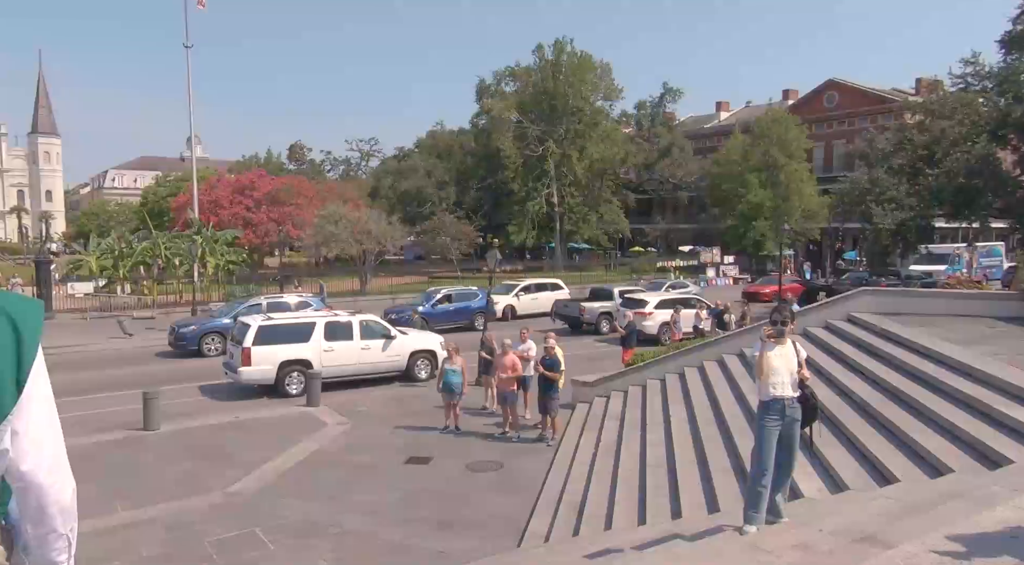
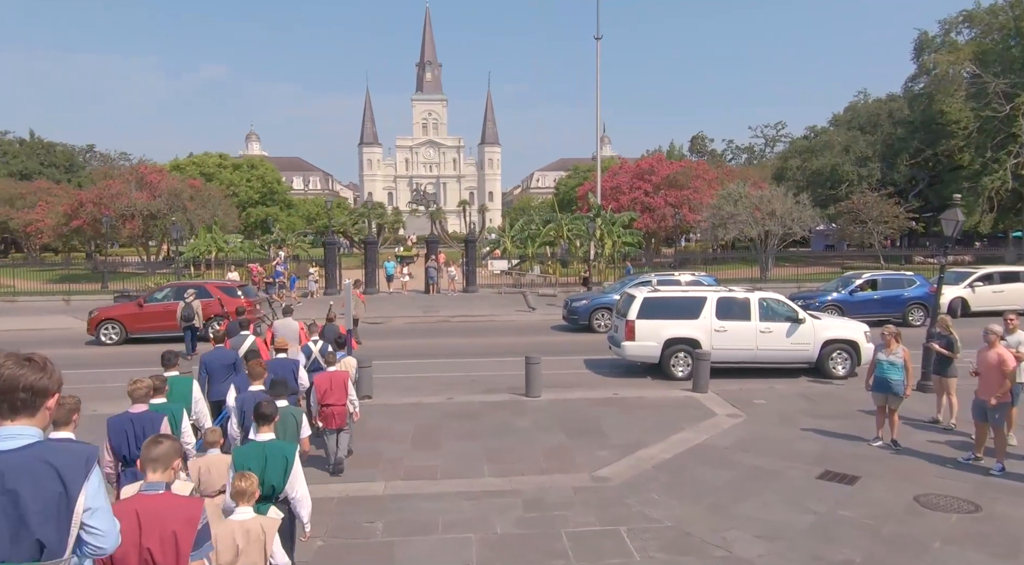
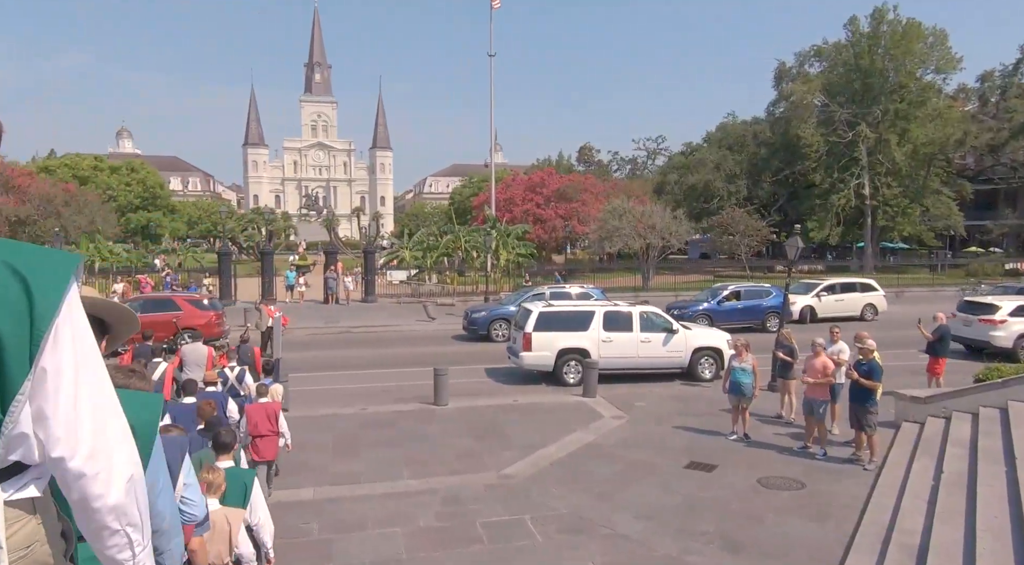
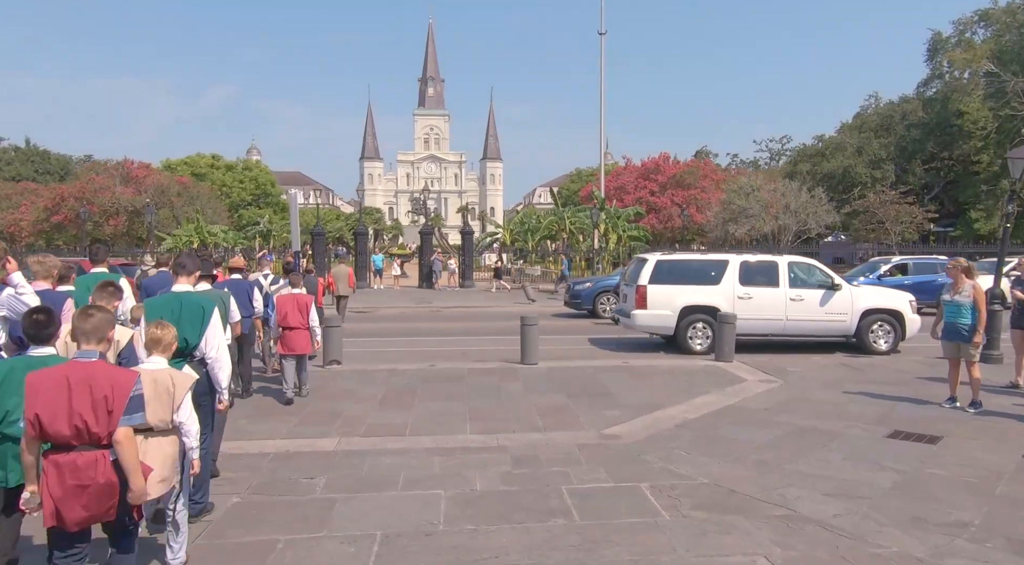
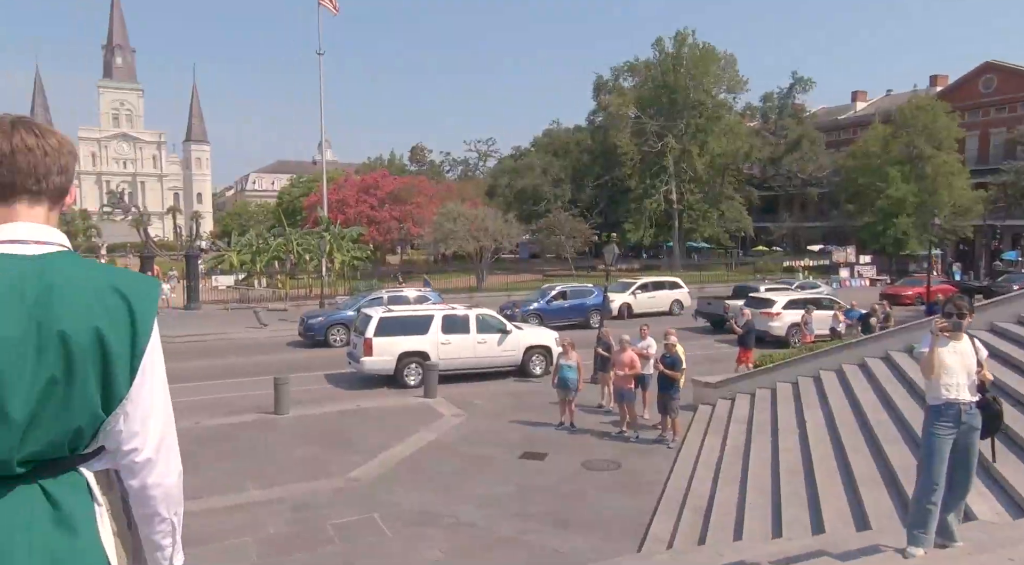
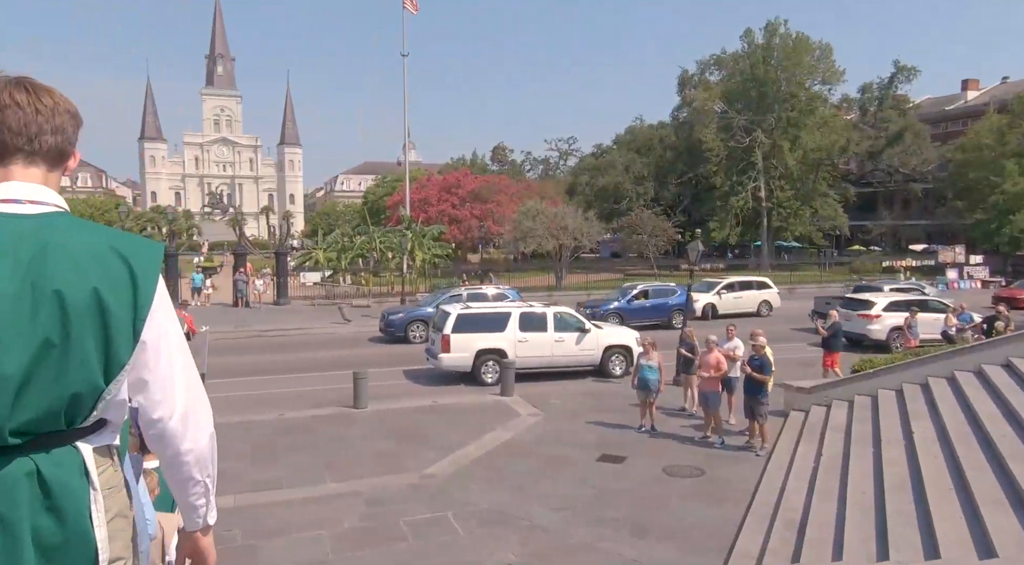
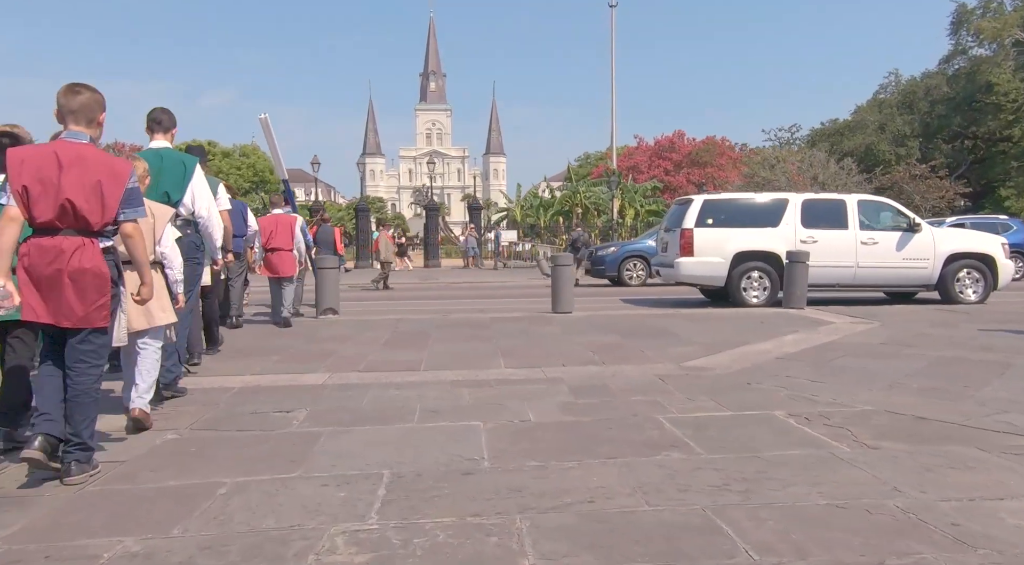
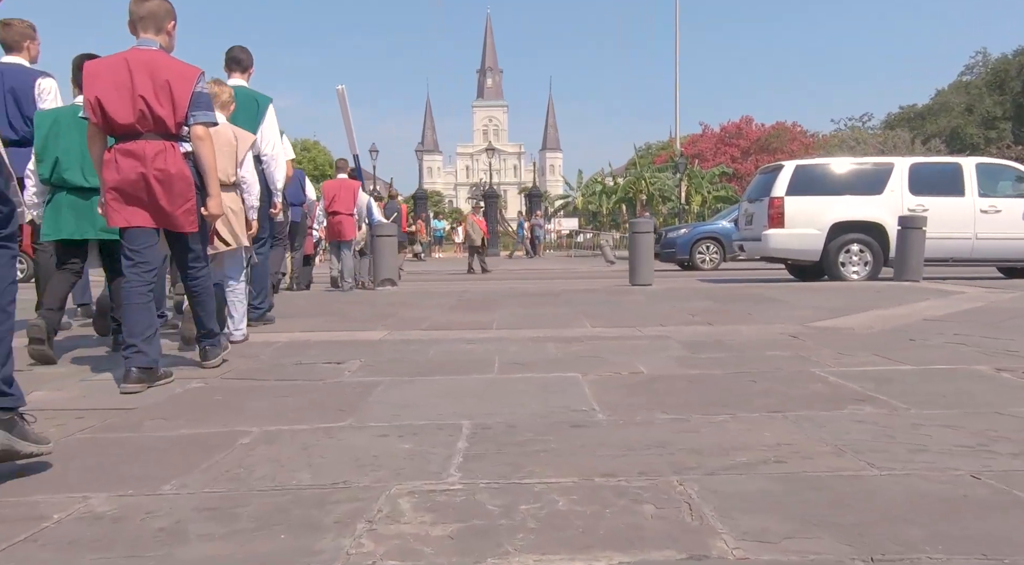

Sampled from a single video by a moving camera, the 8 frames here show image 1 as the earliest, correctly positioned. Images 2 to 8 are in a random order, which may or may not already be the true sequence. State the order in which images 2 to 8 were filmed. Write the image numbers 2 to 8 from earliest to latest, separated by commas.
5, 6, 3, 2, 4, 7, 8
